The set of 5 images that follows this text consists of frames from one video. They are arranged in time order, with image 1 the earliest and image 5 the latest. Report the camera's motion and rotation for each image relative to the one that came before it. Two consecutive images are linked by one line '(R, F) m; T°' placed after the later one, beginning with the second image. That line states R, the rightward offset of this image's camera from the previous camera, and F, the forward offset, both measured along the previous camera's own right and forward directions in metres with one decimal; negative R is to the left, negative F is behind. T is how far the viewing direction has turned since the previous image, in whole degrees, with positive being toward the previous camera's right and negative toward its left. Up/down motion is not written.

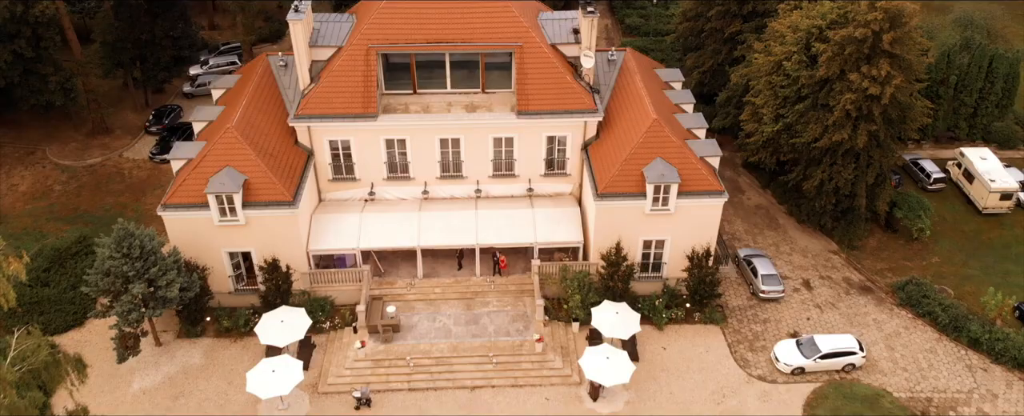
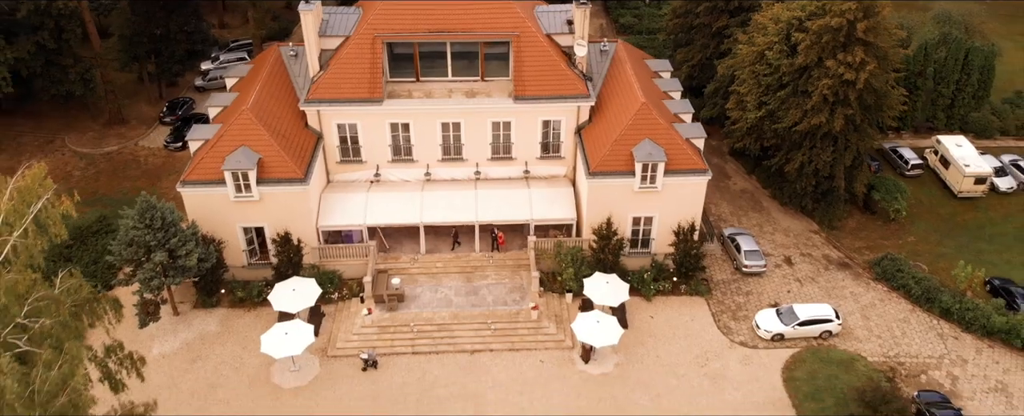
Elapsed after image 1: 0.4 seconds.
(+0.1, -2.2) m; 0°
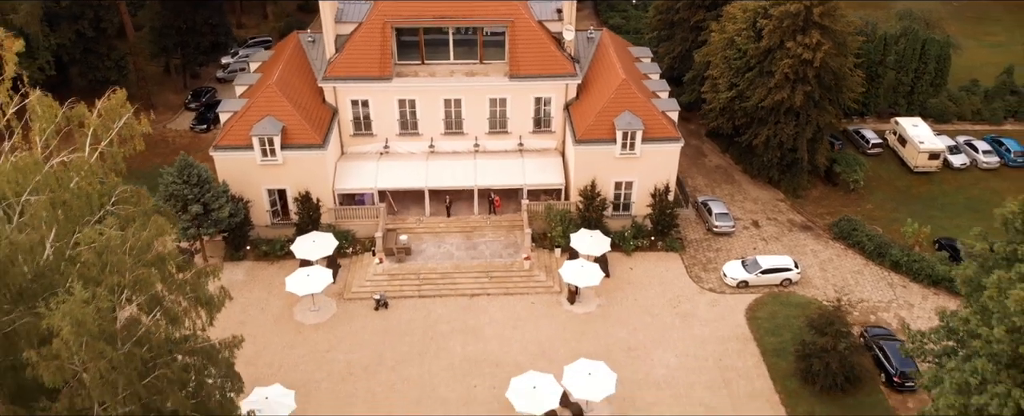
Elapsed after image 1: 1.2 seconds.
(+0.2, -4.5) m; 0°
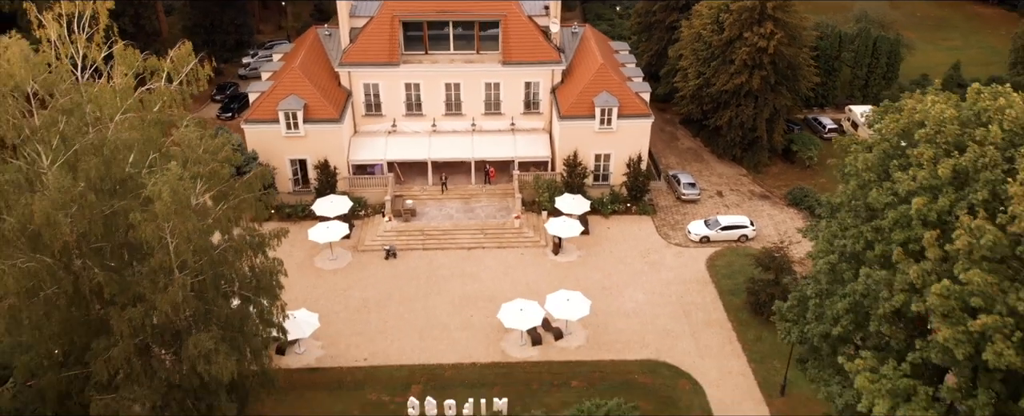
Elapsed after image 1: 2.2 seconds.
(+0.4, -5.9) m; 0°
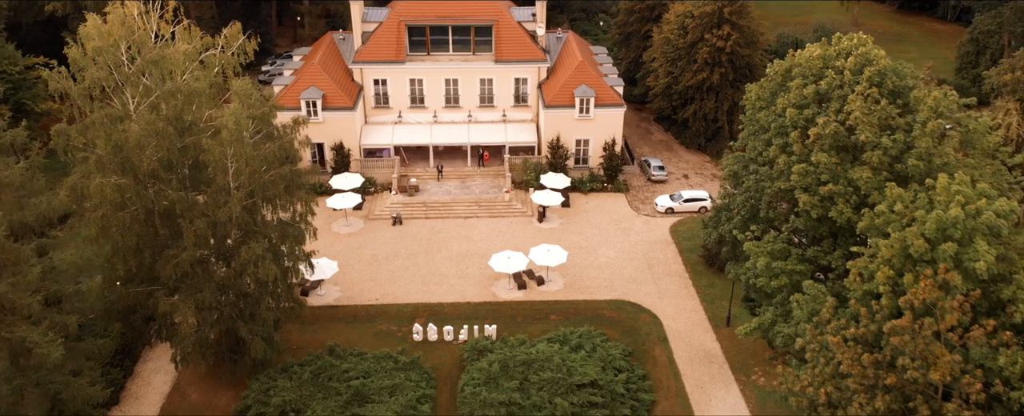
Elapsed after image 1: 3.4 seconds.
(+0.5, -6.9) m; 0°
